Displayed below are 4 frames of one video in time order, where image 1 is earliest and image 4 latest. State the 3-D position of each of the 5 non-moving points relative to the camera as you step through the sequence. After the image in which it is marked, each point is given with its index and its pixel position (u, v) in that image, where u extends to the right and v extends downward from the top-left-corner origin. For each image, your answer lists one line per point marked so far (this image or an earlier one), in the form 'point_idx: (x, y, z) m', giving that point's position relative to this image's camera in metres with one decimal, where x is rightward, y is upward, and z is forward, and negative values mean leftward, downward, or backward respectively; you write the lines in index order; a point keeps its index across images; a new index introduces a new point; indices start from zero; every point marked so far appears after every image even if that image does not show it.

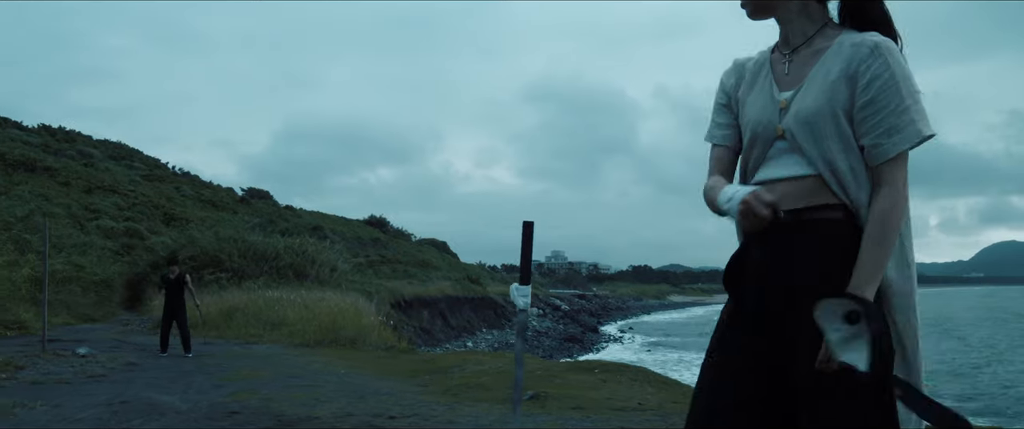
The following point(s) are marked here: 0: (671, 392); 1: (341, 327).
0: (+1.5, -1.6, +8.6) m
1: (-3.2, -2.1, +17.2) m
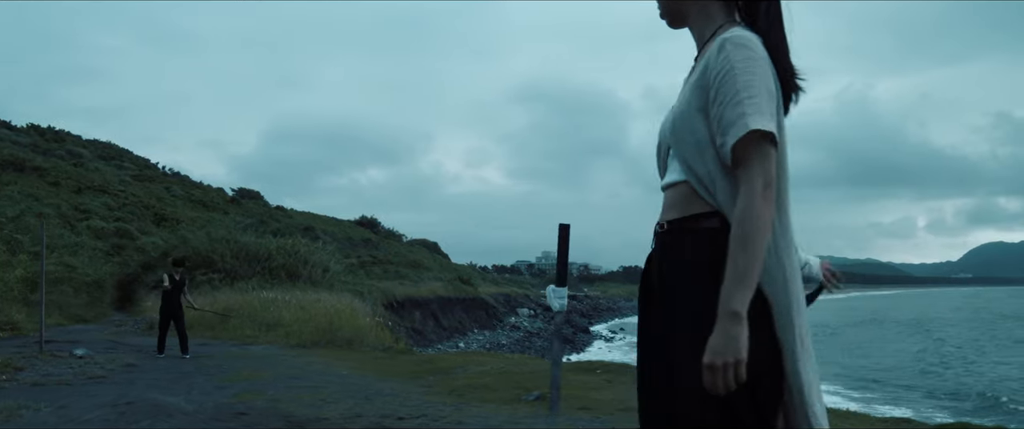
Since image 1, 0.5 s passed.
0: (+1.5, -1.6, +8.7) m
1: (-3.2, -2.1, +17.2) m
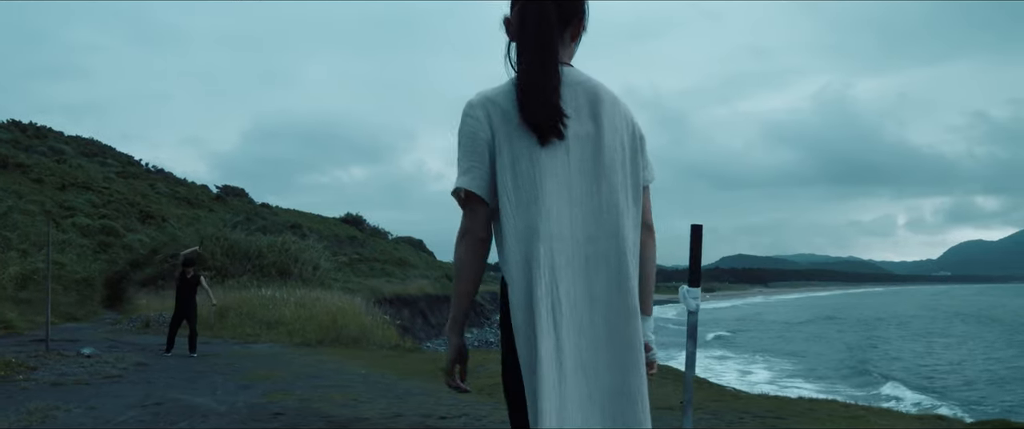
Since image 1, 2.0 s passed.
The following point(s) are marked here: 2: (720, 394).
0: (+1.8, -1.6, +8.6) m
1: (-3.1, -2.1, +17.1) m
2: (+1.9, -1.6, +8.5) m
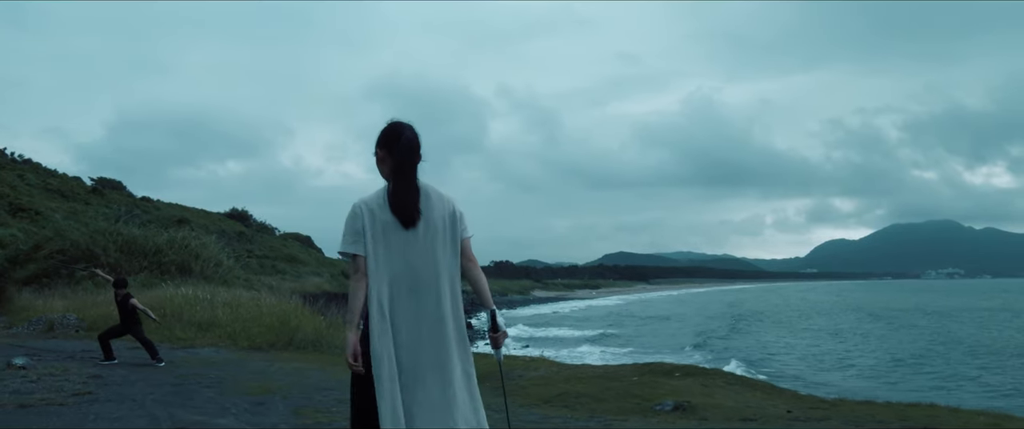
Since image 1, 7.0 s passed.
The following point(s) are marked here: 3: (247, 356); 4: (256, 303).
0: (+2.3, -1.5, +7.8) m
1: (-3.6, -1.9, +15.6) m
2: (+2.4, -1.5, +7.7) m
3: (-3.8, -2.0, +13.3) m
4: (-5.3, -1.8, +19.1) m
